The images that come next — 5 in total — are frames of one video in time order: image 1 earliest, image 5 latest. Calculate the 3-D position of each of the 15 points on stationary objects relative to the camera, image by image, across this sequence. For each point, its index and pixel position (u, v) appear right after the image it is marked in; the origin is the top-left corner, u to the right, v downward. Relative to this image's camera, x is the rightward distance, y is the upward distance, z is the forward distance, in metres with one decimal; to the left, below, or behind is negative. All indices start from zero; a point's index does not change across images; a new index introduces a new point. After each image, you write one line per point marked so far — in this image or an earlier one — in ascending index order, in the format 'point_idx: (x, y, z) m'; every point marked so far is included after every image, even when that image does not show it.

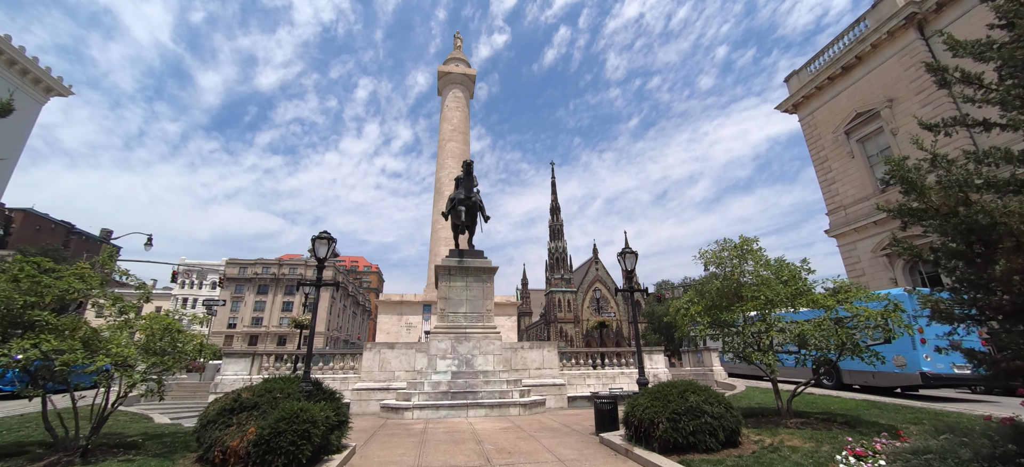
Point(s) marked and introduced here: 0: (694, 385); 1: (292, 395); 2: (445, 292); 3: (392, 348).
0: (+3.0, -2.5, +6.5) m
1: (-3.2, -2.4, +5.7) m
2: (-2.2, -2.0, +13.1) m
3: (-3.8, -3.6, +12.6) m
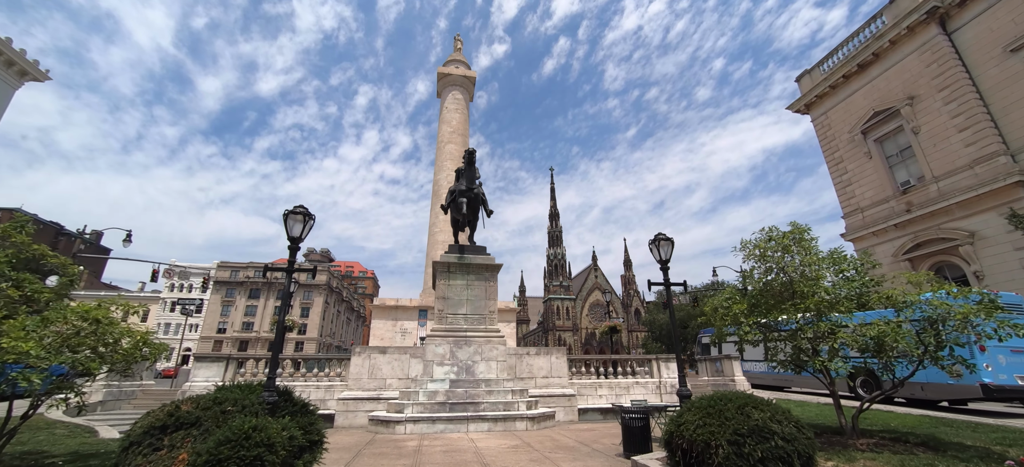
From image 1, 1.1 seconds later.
0: (+3.2, -2.2, +5.3) m
1: (-3.0, -2.0, +4.5) m
2: (-2.1, -1.7, +11.9) m
3: (-3.6, -3.4, +11.2) m
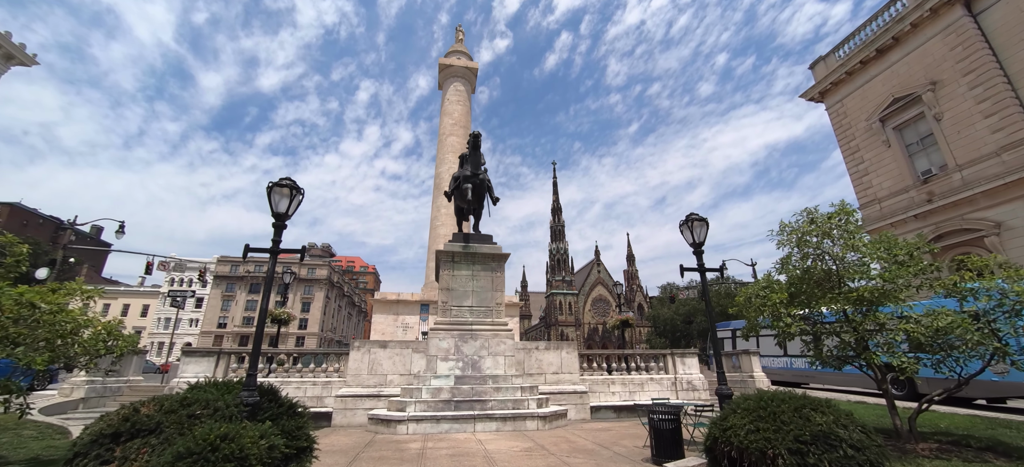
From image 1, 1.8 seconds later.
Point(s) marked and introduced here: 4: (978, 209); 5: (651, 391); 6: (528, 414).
0: (+3.4, -1.9, +4.6) m
1: (-2.8, -1.7, +3.8) m
2: (-1.8, -1.4, +11.2) m
3: (-3.4, -3.0, +10.6) m
4: (+22.2, +1.2, +18.9) m
5: (+4.3, -4.9, +12.4) m
6: (+0.3, -4.1, +9.1) m
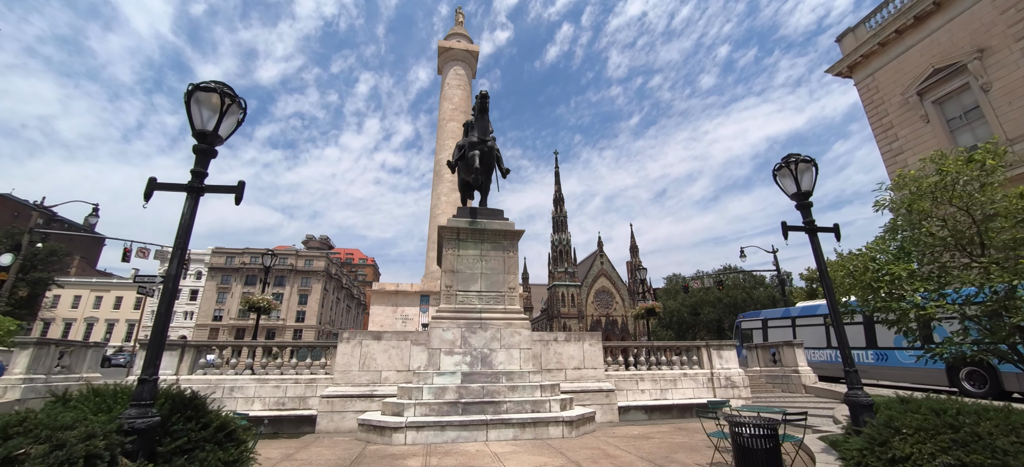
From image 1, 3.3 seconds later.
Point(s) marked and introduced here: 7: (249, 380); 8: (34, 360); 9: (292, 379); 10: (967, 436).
0: (+3.8, -1.3, +3.0) m
1: (-2.4, -1.2, +2.2) m
2: (-1.5, -0.7, +9.6) m
3: (-3.0, -2.4, +9.0) m
4: (+22.6, +2.0, +17.2) m
5: (+4.7, -4.2, +10.8) m
6: (+0.7, -3.5, +7.6) m
7: (-5.8, -3.2, +8.7) m
8: (-10.0, -2.6, +8.4) m
9: (-4.9, -3.3, +8.9) m
10: (+3.2, -1.4, +2.8) m
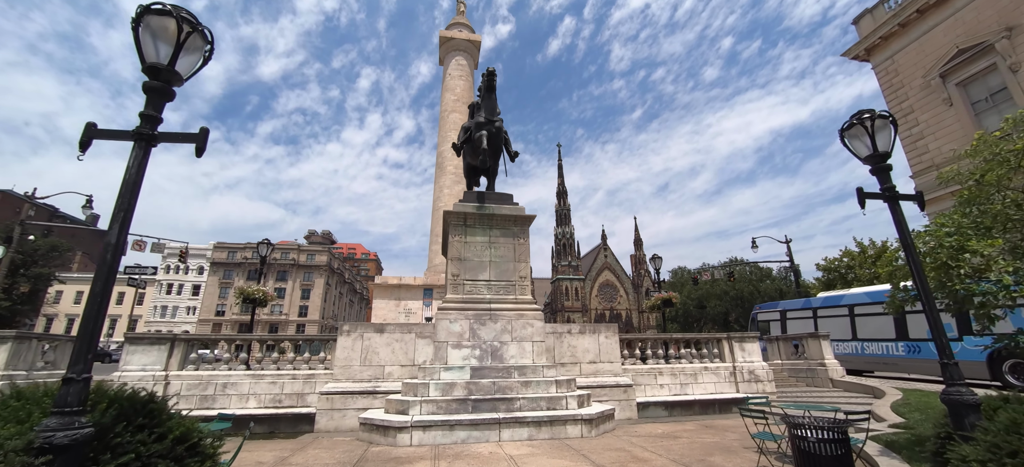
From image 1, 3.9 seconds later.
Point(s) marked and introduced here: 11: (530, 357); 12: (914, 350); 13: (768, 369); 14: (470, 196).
0: (+4.0, -1.1, +2.3) m
1: (-2.2, -0.9, +1.6) m
2: (-1.2, -0.4, +8.9) m
3: (-2.8, -2.1, +8.4) m
4: (+22.9, +2.6, +16.4) m
5: (+5.0, -3.8, +10.2) m
6: (+1.0, -3.2, +7.0) m
7: (-5.5, -2.9, +8.2) m
8: (-9.8, -2.4, +7.8) m
9: (-4.7, -2.9, +8.3) m
10: (+3.4, -1.2, +2.2) m
11: (+0.4, -2.5, +8.3) m
12: (+12.2, -3.5, +12.0) m
13: (+7.0, -3.7, +10.9) m
14: (-1.0, +0.9, +9.5) m
